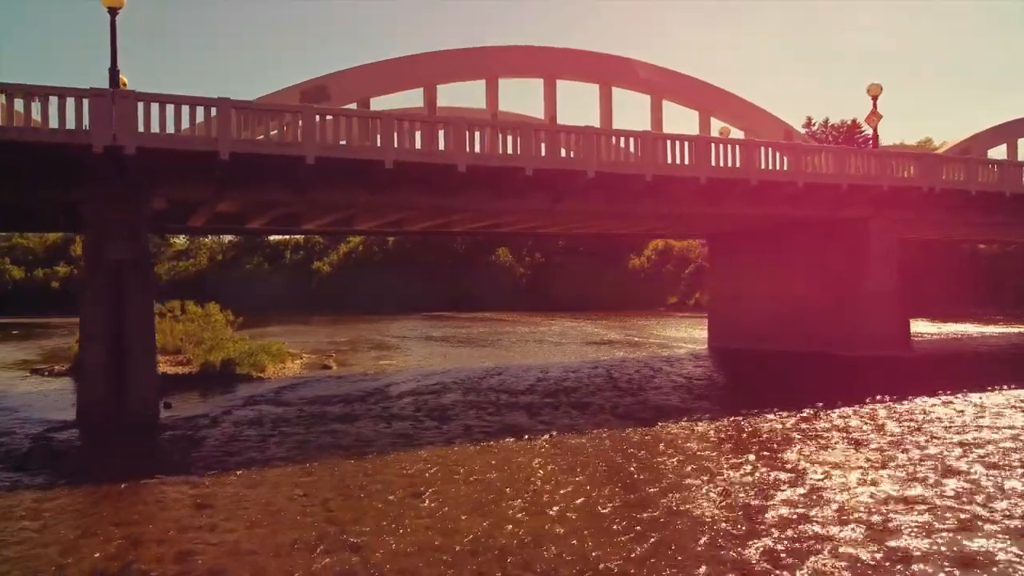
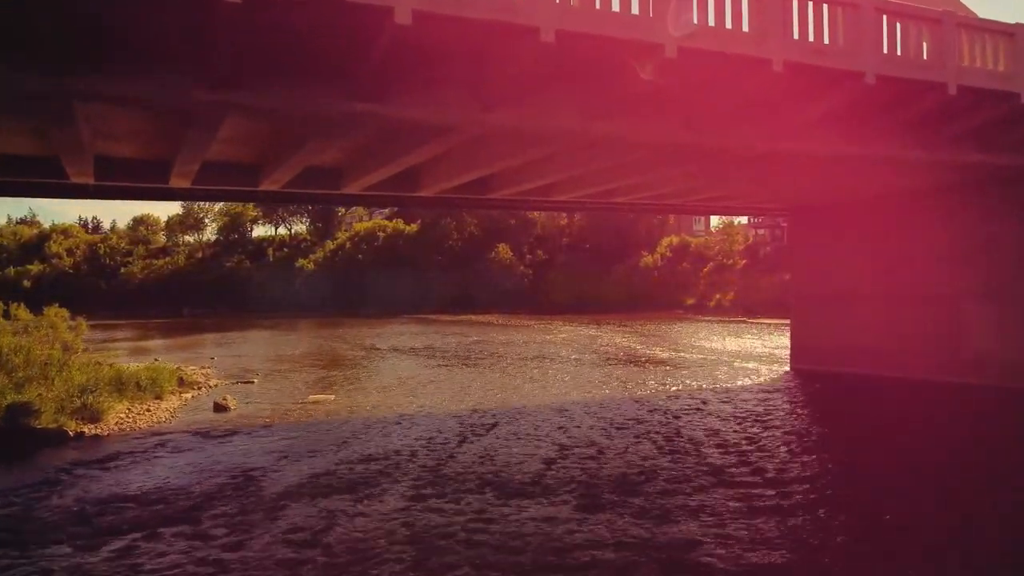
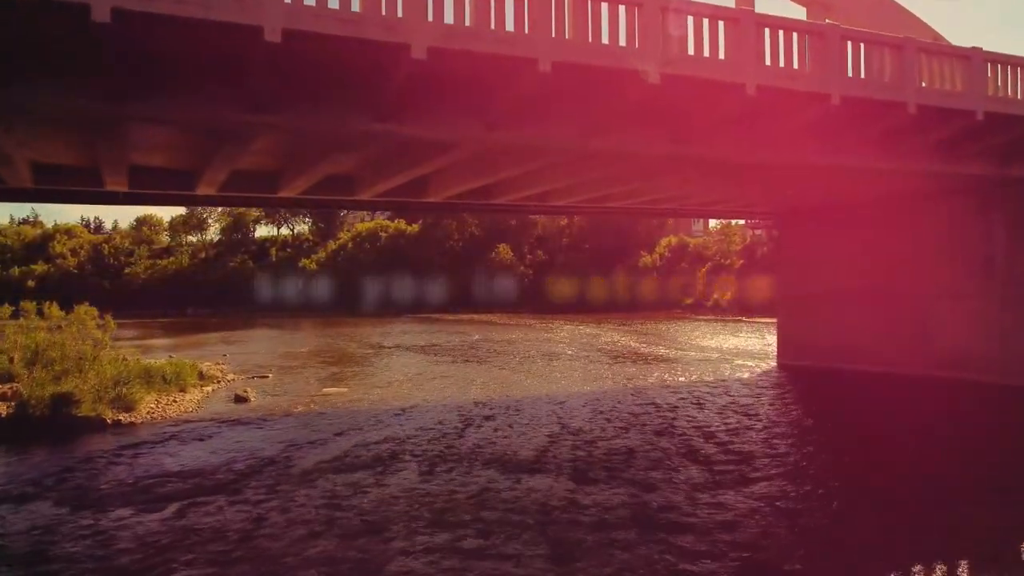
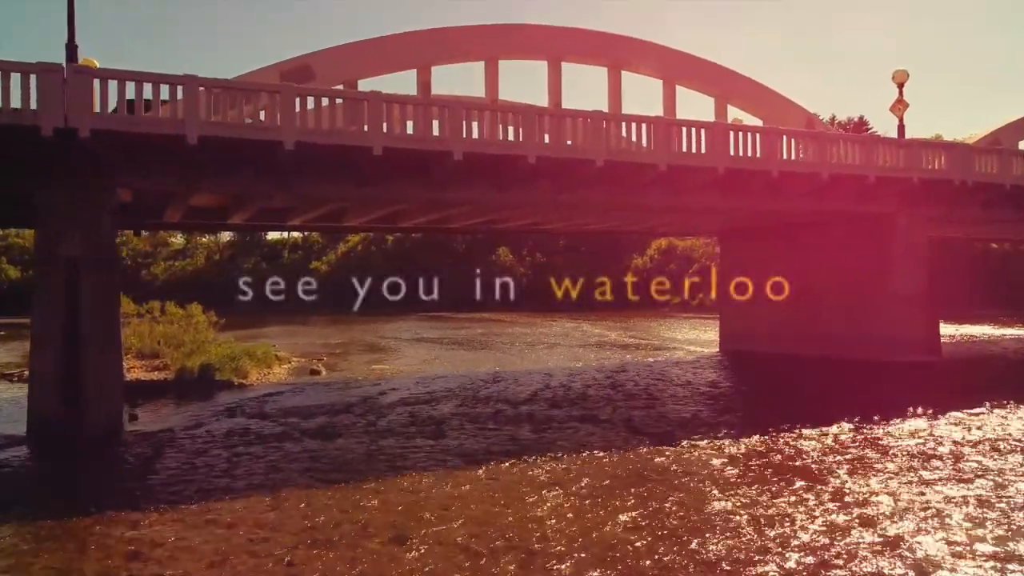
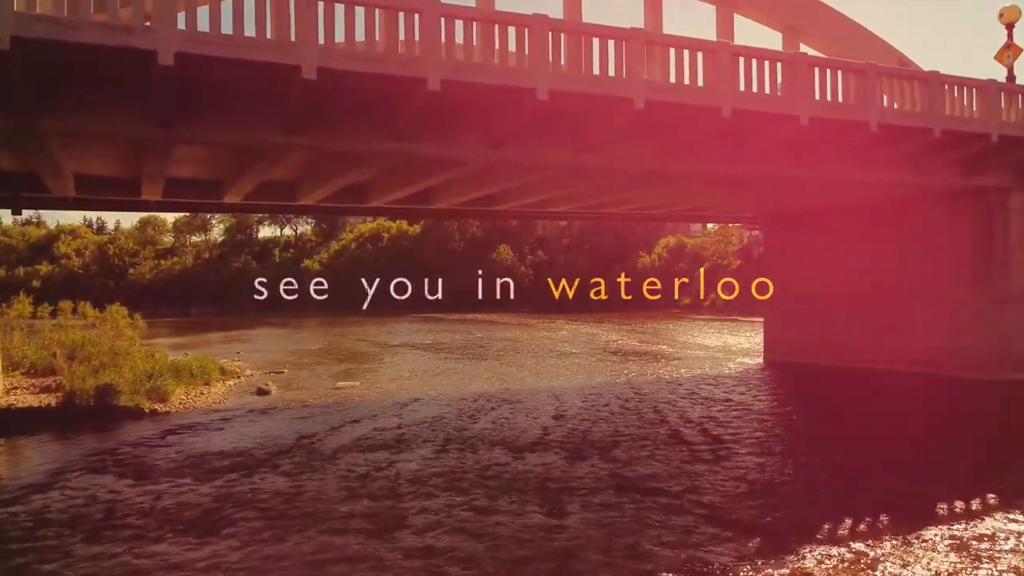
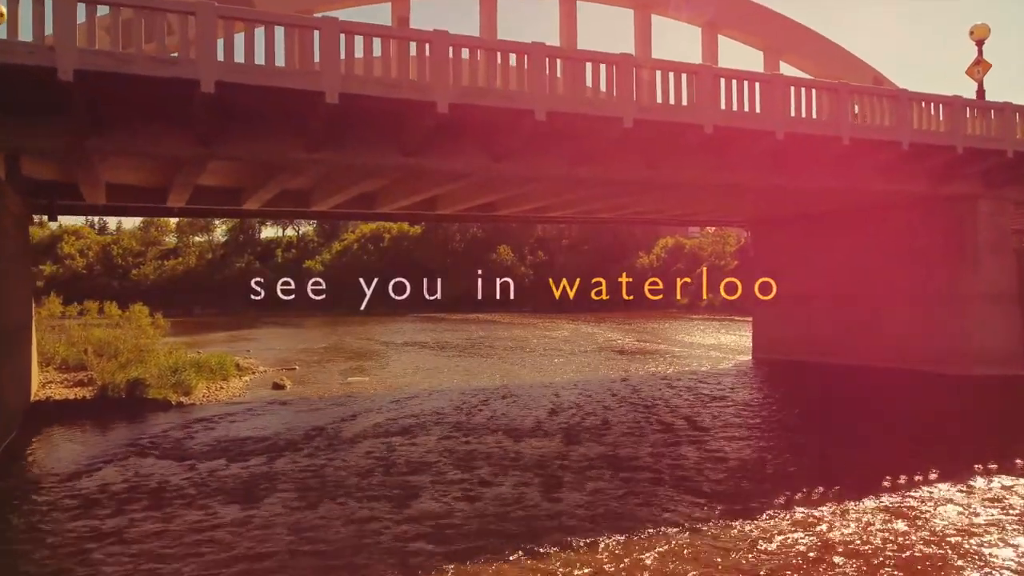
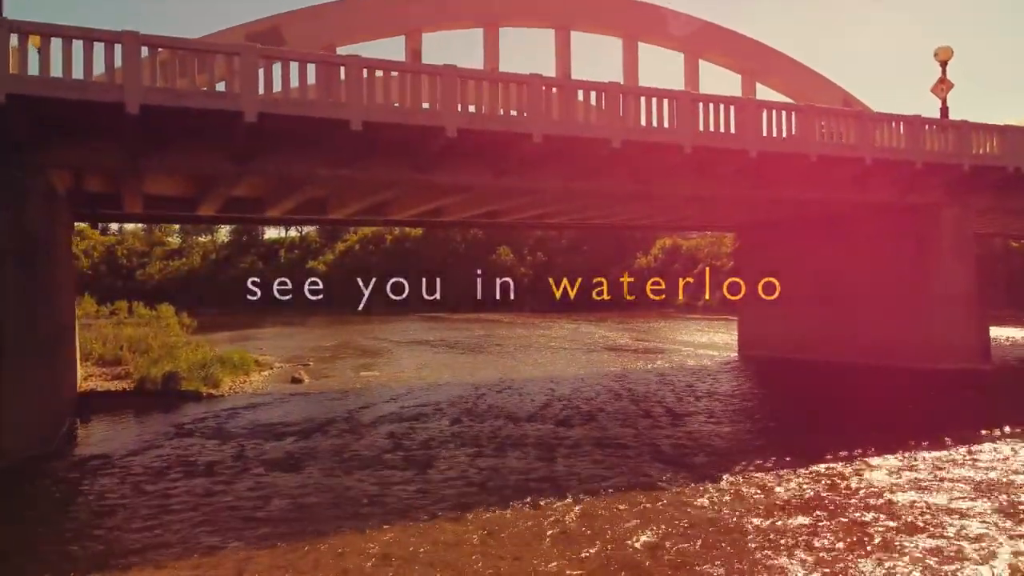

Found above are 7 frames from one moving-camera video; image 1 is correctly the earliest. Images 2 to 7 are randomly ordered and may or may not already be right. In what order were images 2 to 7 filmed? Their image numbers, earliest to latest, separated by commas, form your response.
4, 7, 6, 5, 3, 2
